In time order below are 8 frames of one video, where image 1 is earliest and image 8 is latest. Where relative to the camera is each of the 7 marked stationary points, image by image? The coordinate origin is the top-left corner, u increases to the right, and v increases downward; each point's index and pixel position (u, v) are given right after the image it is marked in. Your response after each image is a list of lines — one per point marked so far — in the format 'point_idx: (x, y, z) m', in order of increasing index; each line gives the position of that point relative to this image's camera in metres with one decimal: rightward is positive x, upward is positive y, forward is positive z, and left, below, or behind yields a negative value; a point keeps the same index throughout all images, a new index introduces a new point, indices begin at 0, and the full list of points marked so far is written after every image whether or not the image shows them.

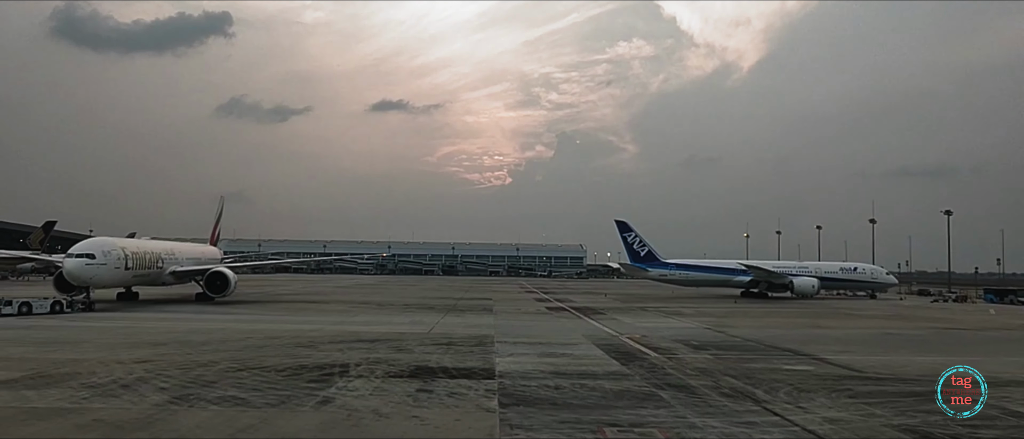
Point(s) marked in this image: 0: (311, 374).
0: (-4.0, -3.1, +13.2) m
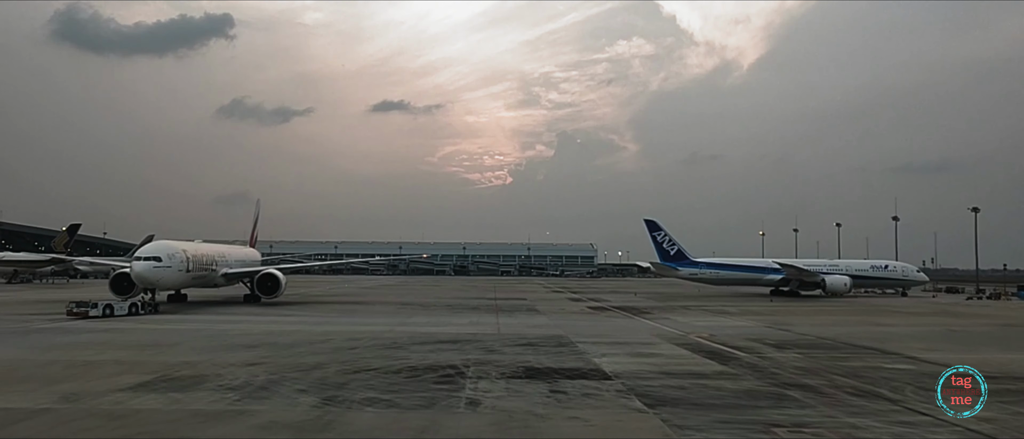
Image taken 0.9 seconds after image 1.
0: (-1.6, -3.2, +13.2) m
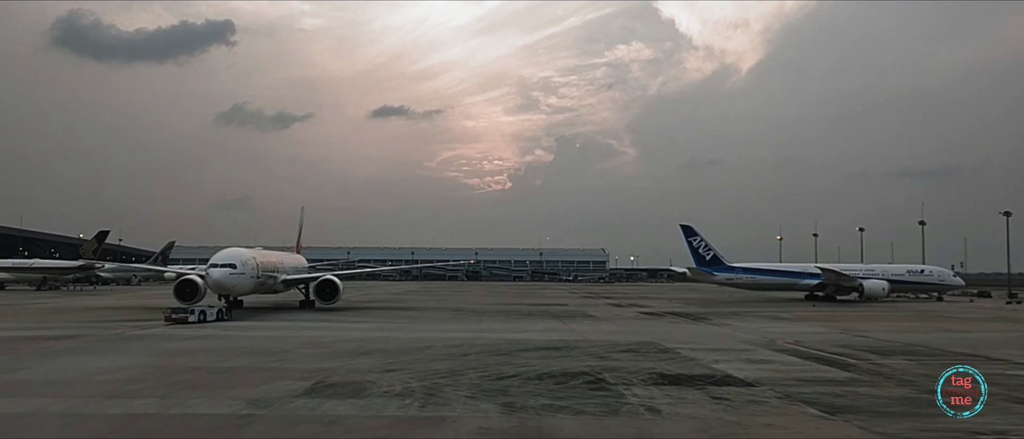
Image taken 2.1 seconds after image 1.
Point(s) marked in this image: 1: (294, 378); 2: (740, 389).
0: (+1.4, -3.3, +13.3) m
1: (-4.3, -3.2, +12.9) m
2: (+4.5, -3.3, +12.8) m
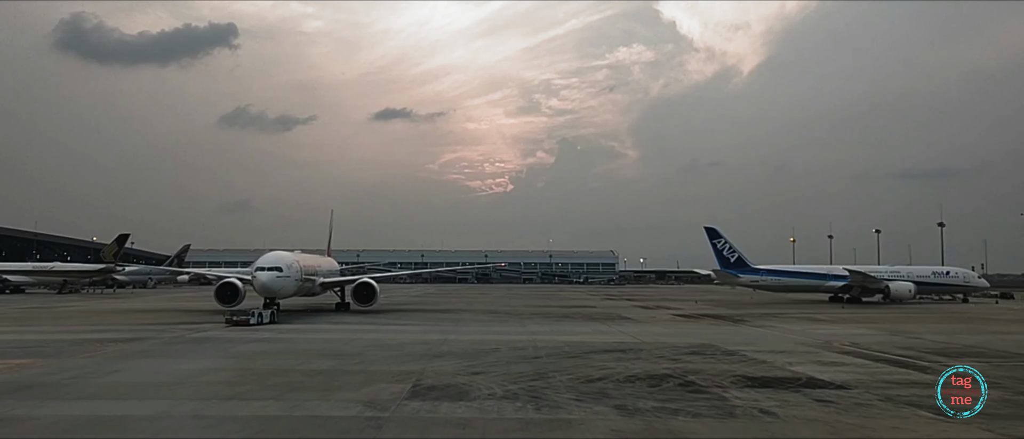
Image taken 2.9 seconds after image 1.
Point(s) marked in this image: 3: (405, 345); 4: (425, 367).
0: (+3.2, -3.3, +13.2) m
1: (-2.4, -3.2, +13.0) m
2: (+6.3, -3.4, +12.7) m
3: (-3.2, -3.8, +19.6) m
4: (-2.0, -3.4, +15.1) m
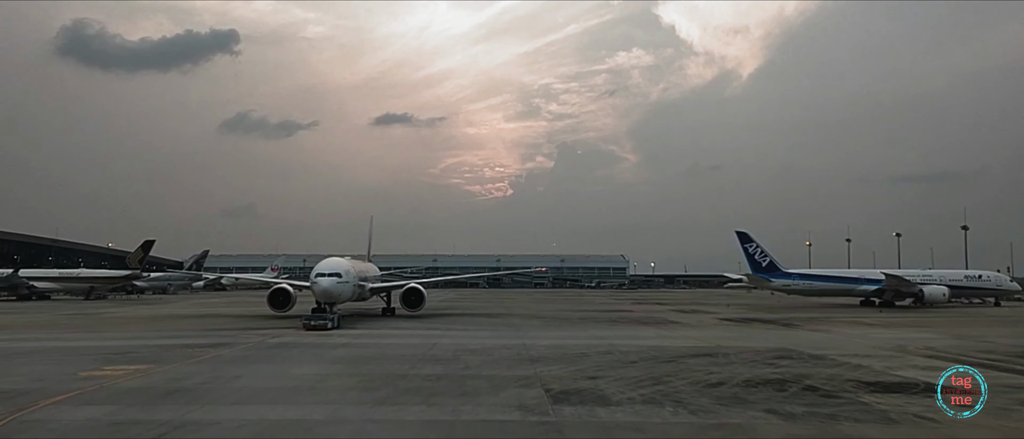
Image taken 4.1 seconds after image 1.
0: (+5.7, -3.4, +13.2) m
1: (+0.1, -3.3, +13.0) m
2: (+8.9, -3.4, +12.7) m
3: (-0.6, -3.9, +19.7) m
4: (+0.5, -3.5, +15.2) m
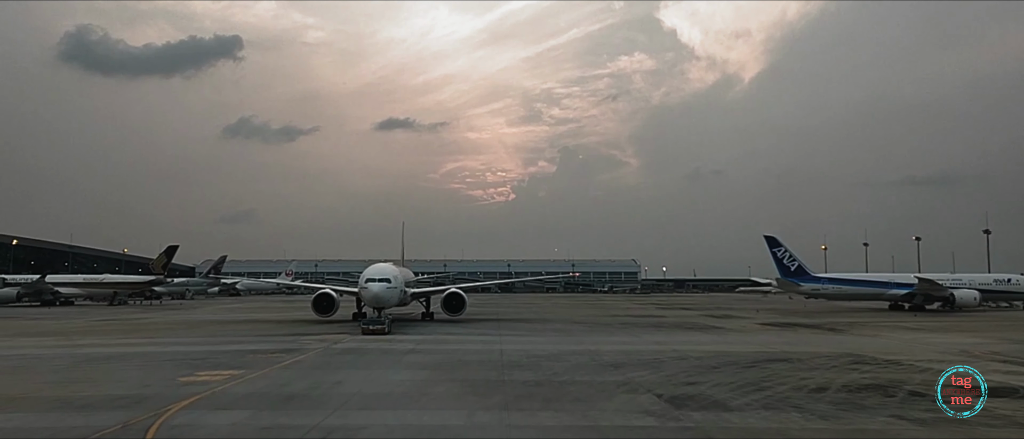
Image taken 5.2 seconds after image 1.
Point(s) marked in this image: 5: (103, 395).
0: (+7.9, -3.5, +13.1) m
1: (+2.2, -3.4, +13.0) m
2: (+10.9, -3.5, +12.6) m
3: (+1.5, -4.1, +19.6) m
4: (+2.7, -3.7, +15.1) m
5: (-7.6, -3.3, +12.1) m
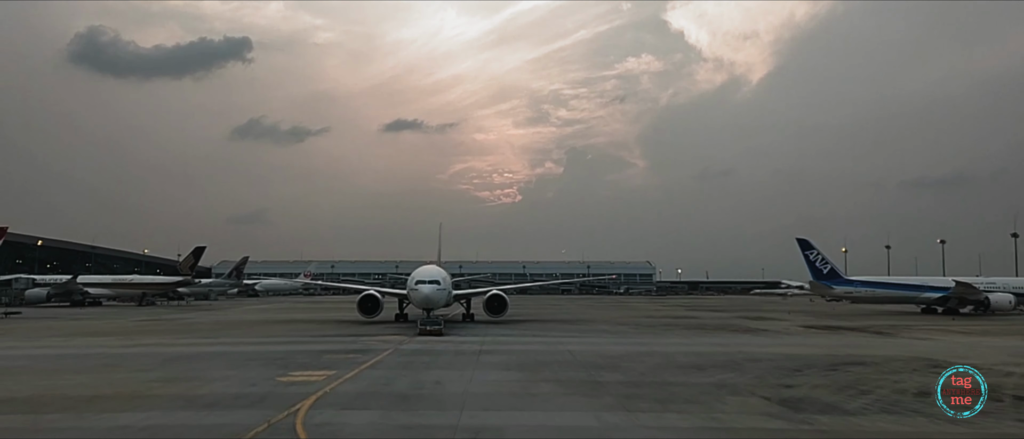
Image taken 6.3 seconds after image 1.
0: (+9.9, -3.6, +13.1) m
1: (+4.3, -3.5, +13.0) m
2: (+13.0, -3.6, +12.4) m
3: (+3.7, -4.1, +19.7) m
4: (+4.8, -3.7, +15.1) m
5: (-5.5, -3.3, +12.3) m
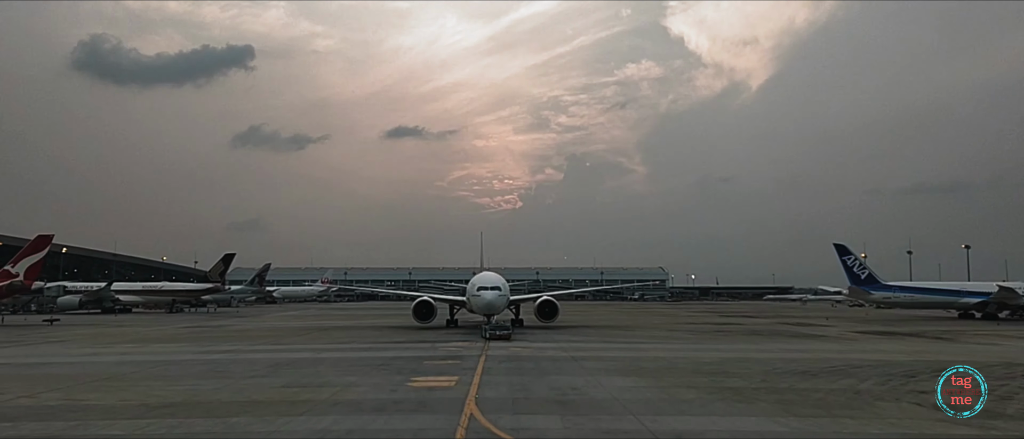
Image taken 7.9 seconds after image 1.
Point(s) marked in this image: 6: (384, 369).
0: (+12.8, -3.6, +13.0) m
1: (+7.1, -3.5, +13.0) m
2: (+15.9, -3.6, +12.3) m
3: (+6.6, -4.3, +19.6) m
4: (+7.7, -3.8, +15.1) m
5: (-2.7, -3.4, +12.3) m
6: (-3.5, -3.9, +17.2) m
